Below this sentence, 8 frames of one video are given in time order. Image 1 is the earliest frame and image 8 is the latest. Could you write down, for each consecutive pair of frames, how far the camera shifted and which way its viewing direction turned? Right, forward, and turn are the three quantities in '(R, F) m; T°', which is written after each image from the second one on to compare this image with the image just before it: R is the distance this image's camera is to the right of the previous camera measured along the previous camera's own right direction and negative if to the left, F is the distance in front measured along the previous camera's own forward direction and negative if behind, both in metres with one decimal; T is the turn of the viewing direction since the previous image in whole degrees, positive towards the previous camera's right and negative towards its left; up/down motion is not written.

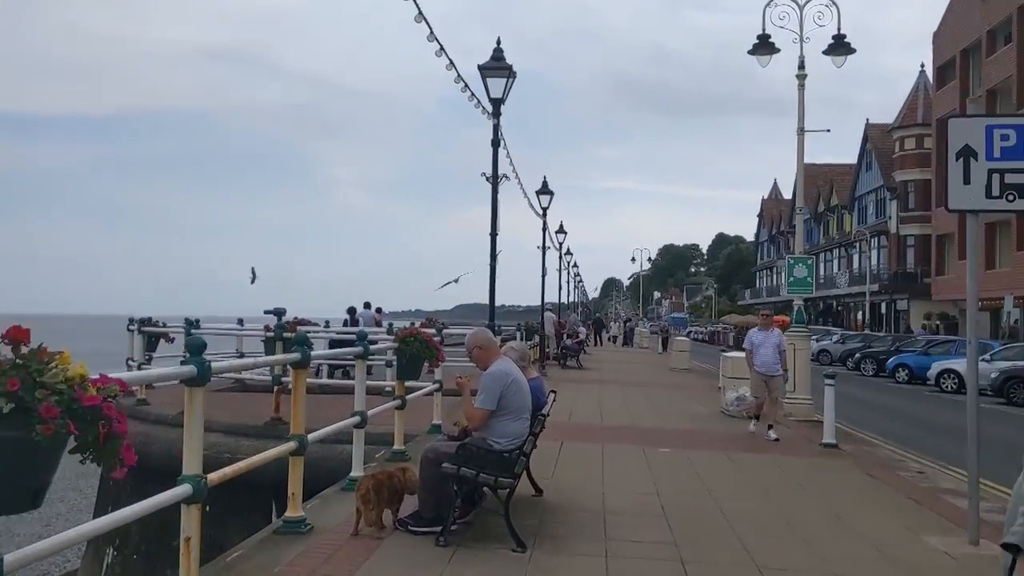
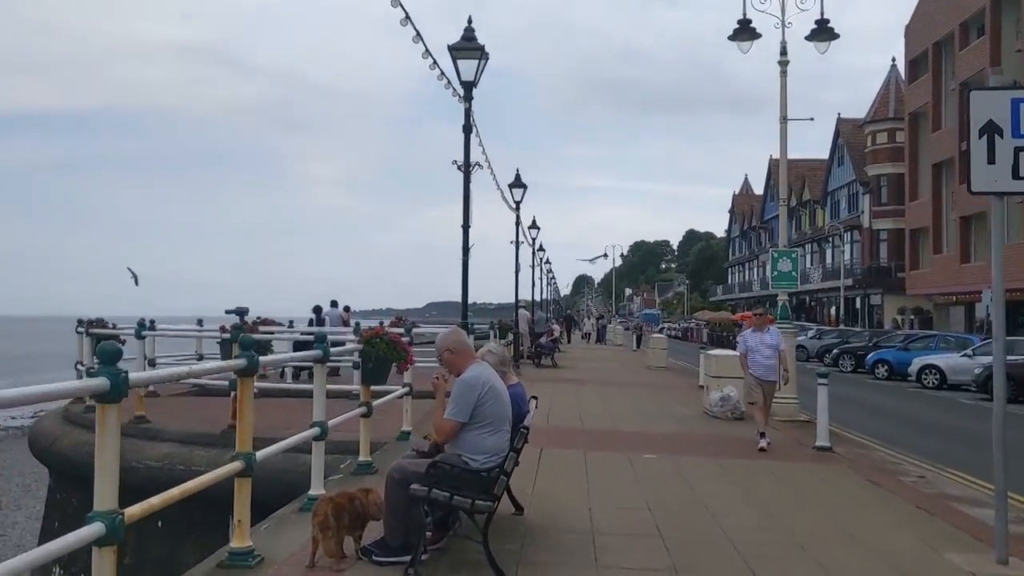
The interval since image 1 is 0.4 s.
(0.0, +0.8) m; +2°
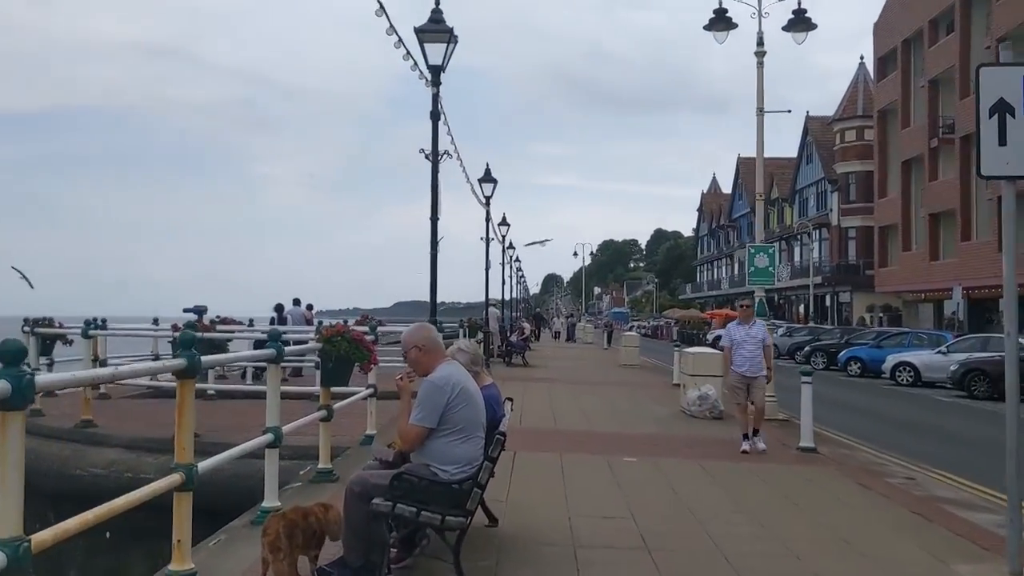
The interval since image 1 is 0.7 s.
(0.0, +0.6) m; +2°
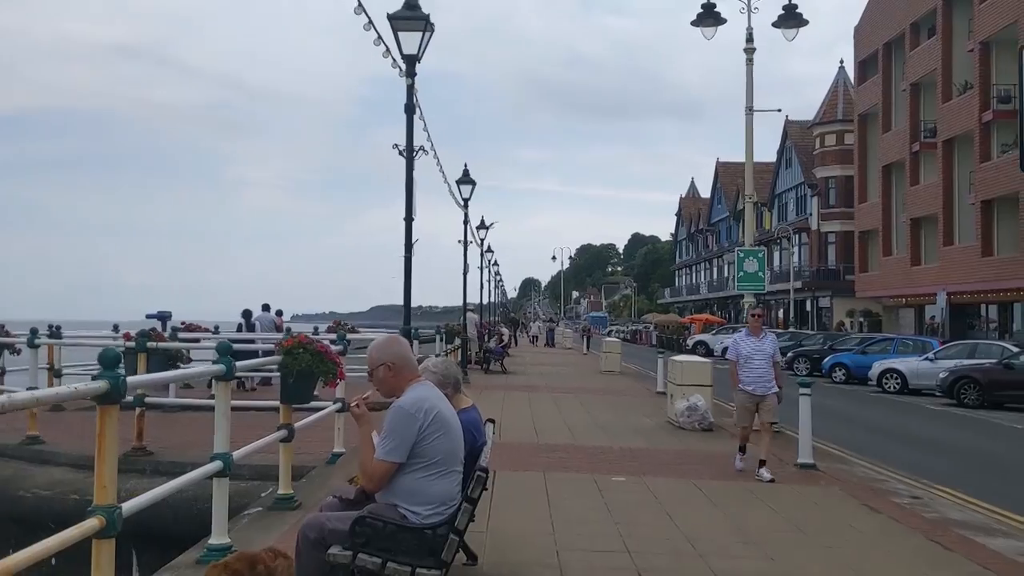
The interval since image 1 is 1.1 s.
(0.0, +0.8) m; +1°
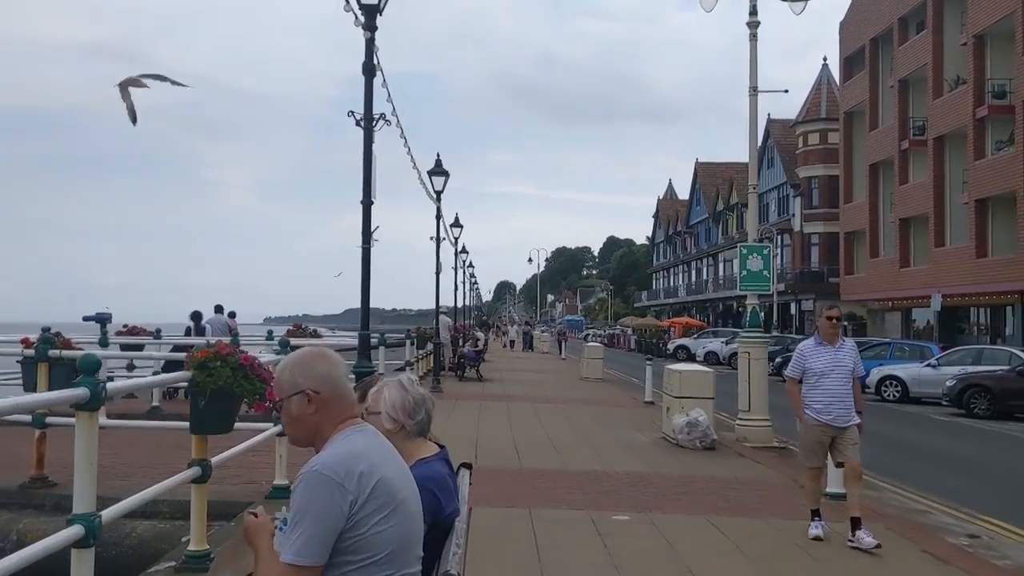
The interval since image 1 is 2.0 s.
(0.0, +1.8) m; +2°
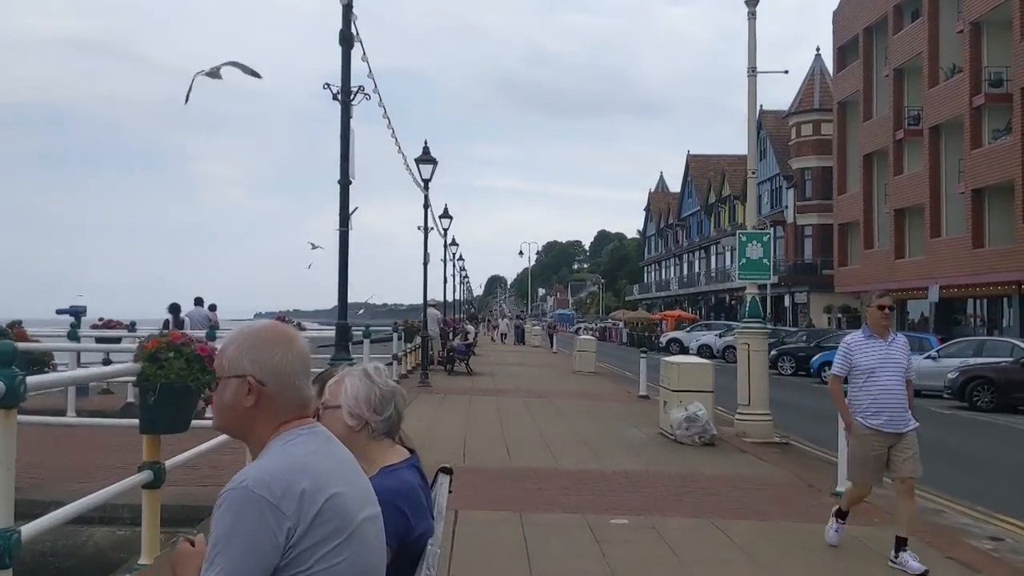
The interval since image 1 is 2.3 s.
(0.0, +0.6) m; +1°
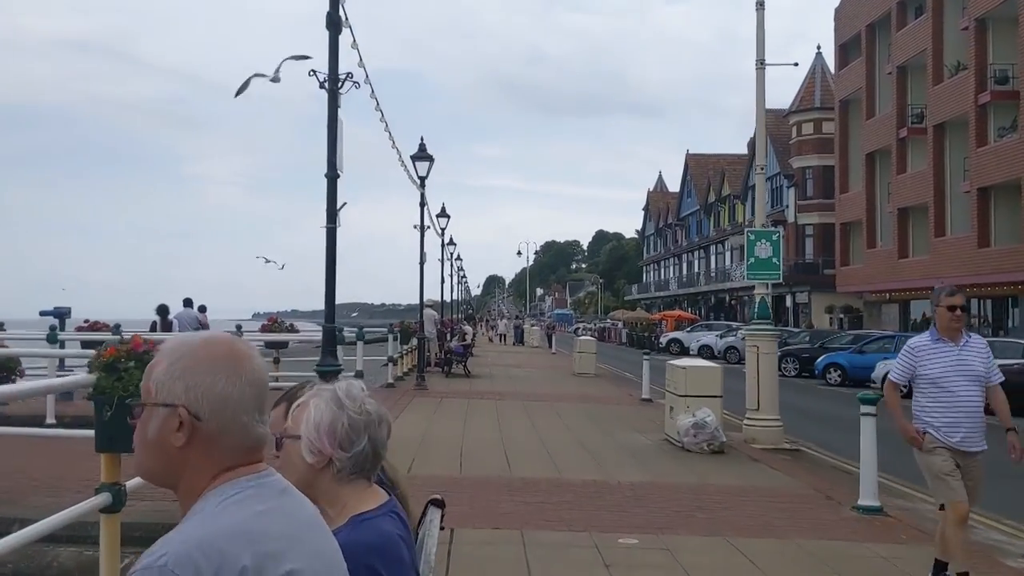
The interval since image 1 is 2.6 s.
(0.0, +0.6) m; 0°
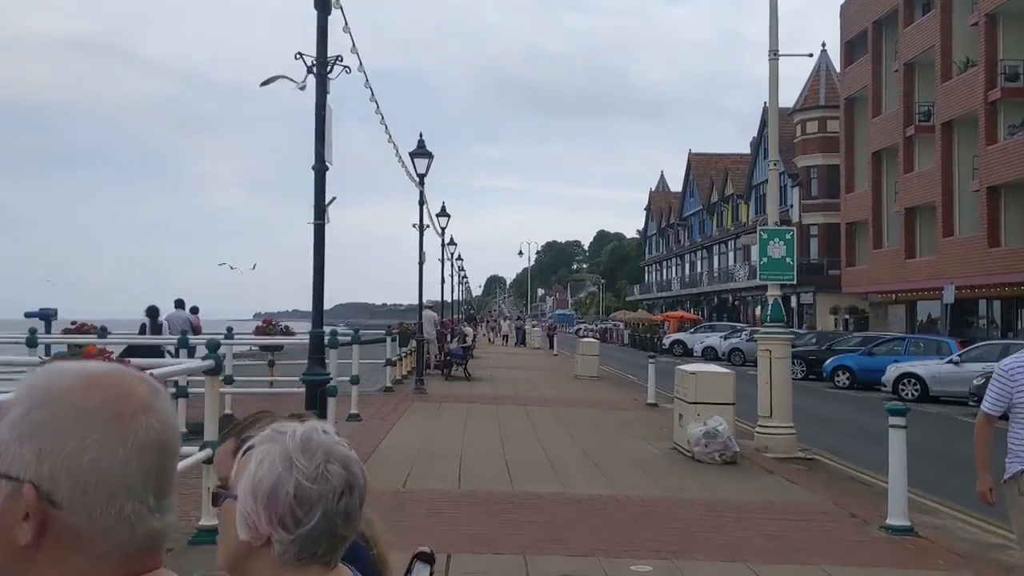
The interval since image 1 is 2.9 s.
(0.0, +0.6) m; 0°
